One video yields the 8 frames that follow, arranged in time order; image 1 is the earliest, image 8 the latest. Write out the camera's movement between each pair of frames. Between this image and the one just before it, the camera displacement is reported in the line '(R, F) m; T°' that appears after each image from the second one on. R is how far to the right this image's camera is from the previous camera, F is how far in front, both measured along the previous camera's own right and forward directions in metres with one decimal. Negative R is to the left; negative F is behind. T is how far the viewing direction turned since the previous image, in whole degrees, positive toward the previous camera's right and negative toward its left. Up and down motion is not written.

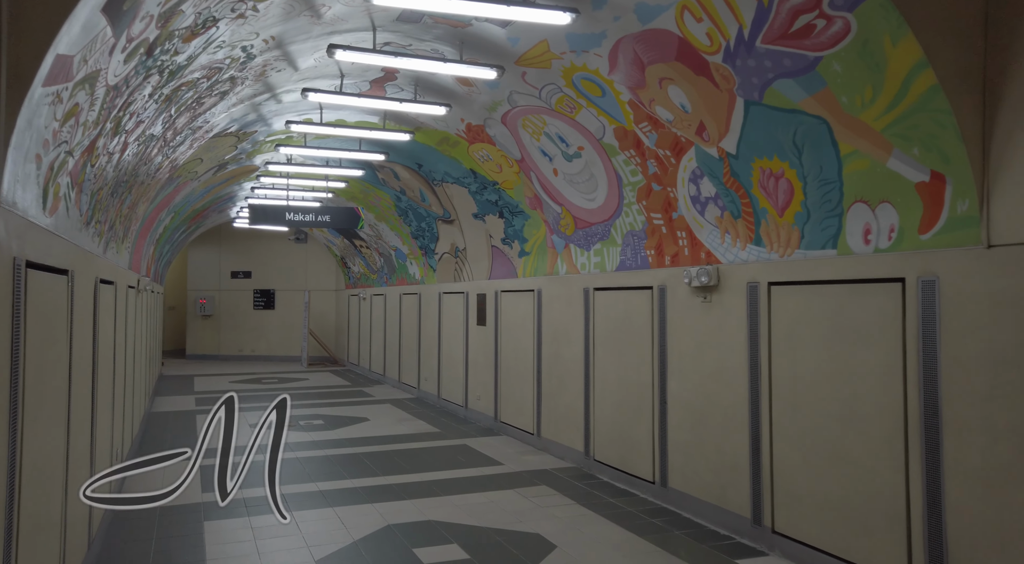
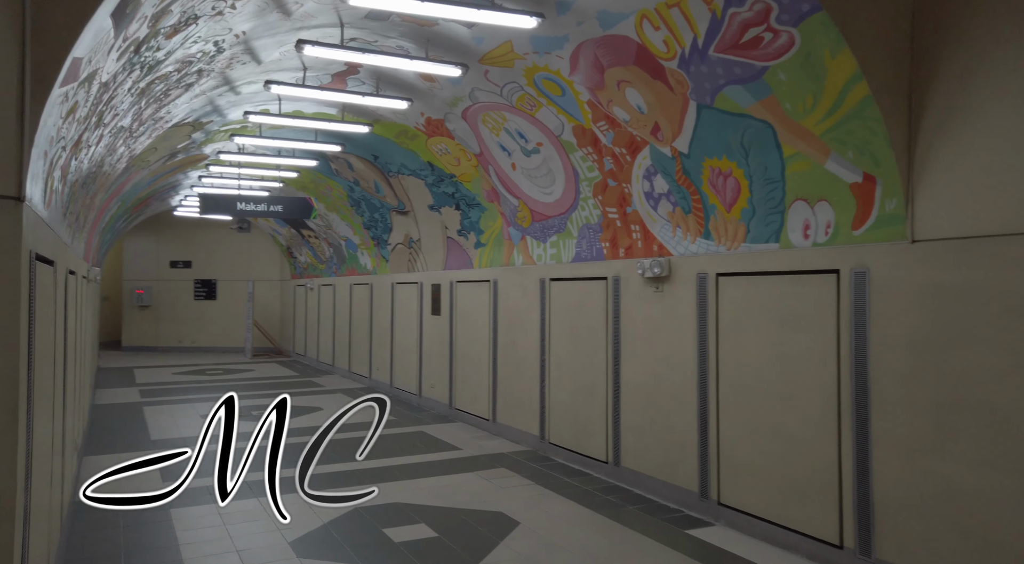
(-0.2, -0.4) m; +4°
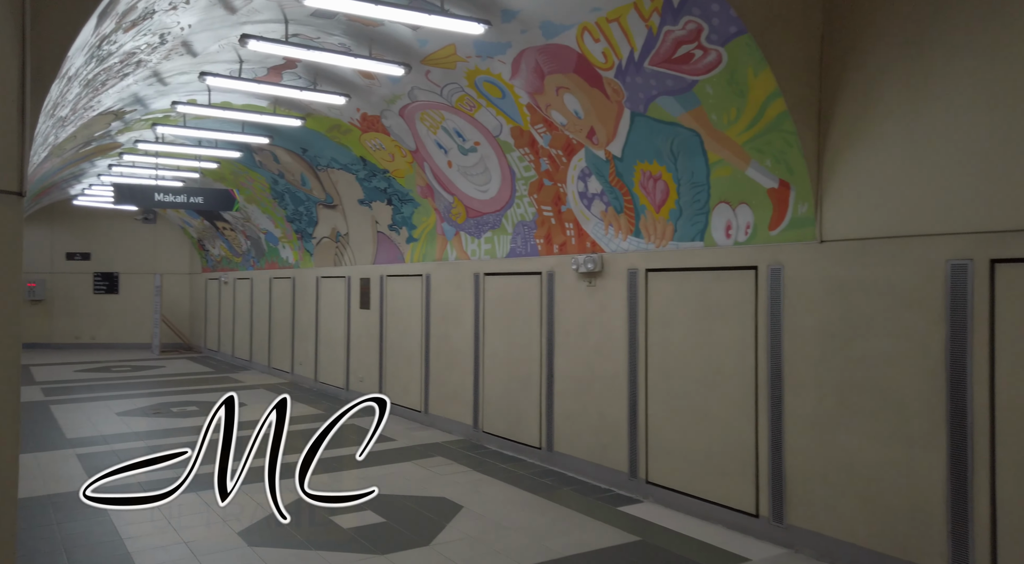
(-0.2, -0.4) m; +6°
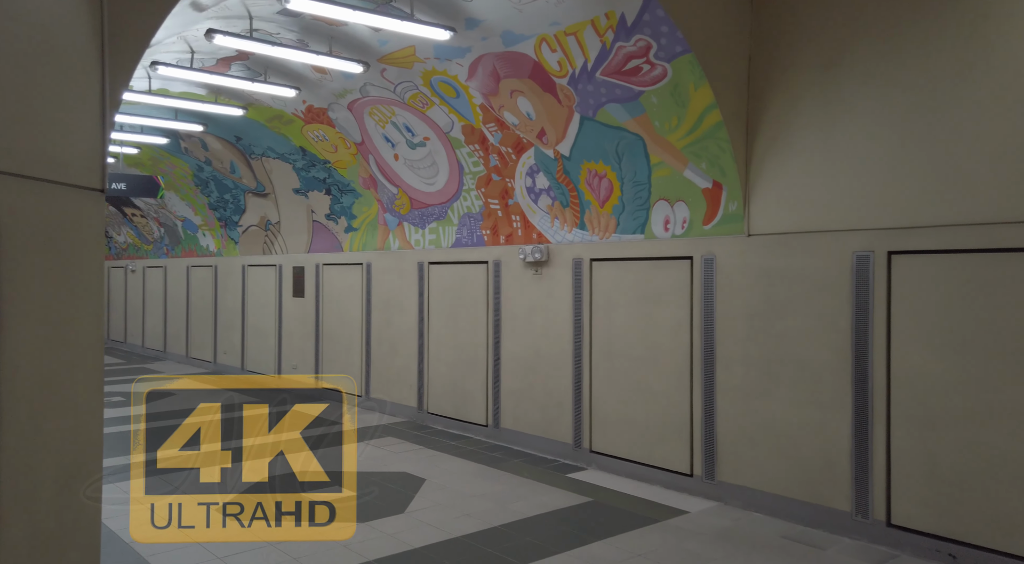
(-0.4, -0.7) m; +6°
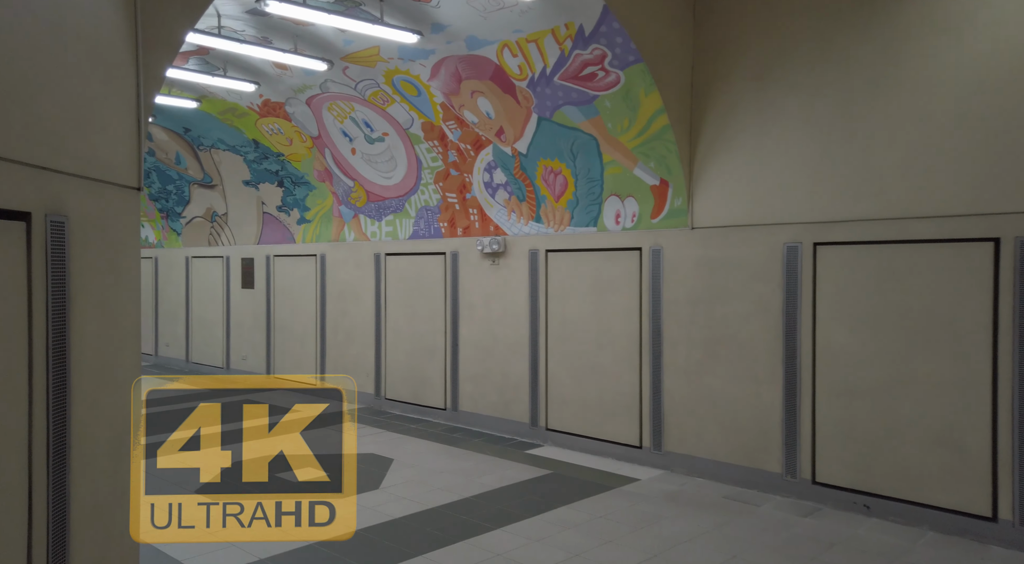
(-0.3, -0.6) m; +4°
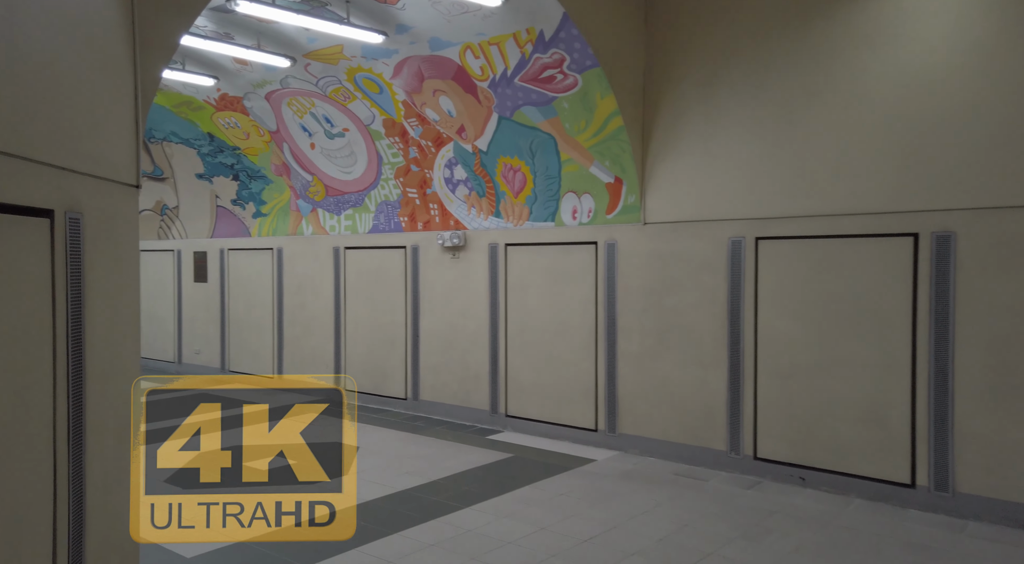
(-0.1, -0.4) m; +4°
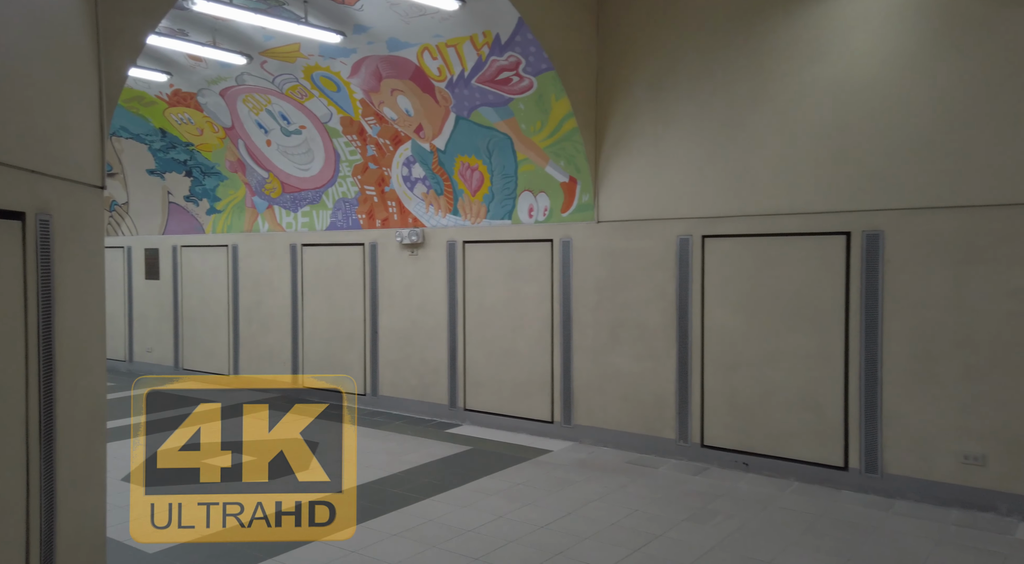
(0.0, -0.2) m; +3°
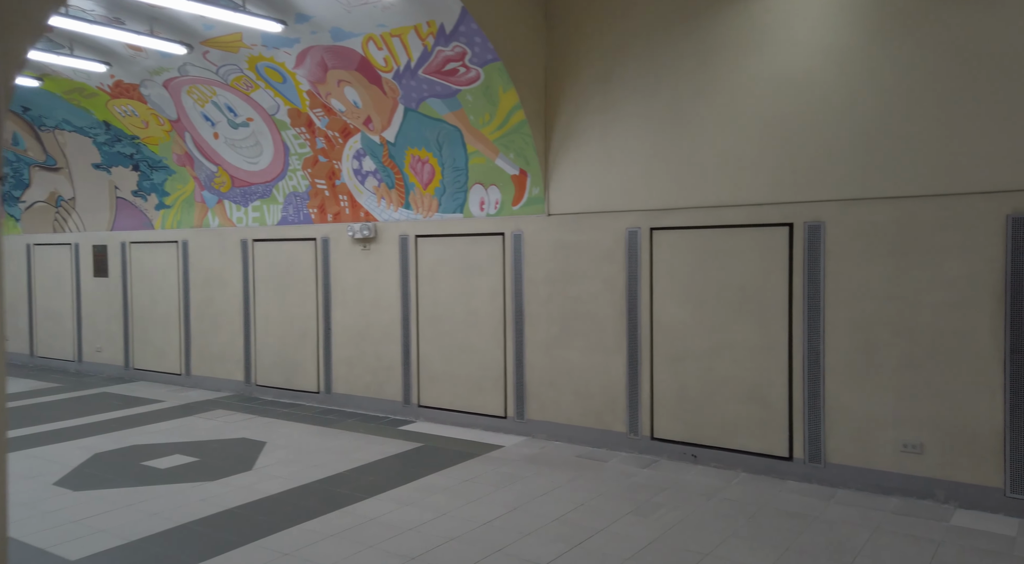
(+0.1, +0.1) m; +3°
